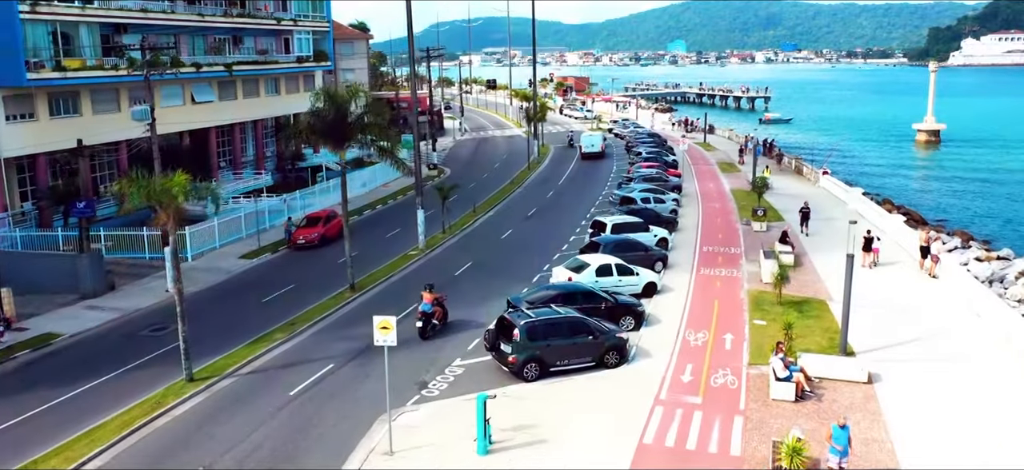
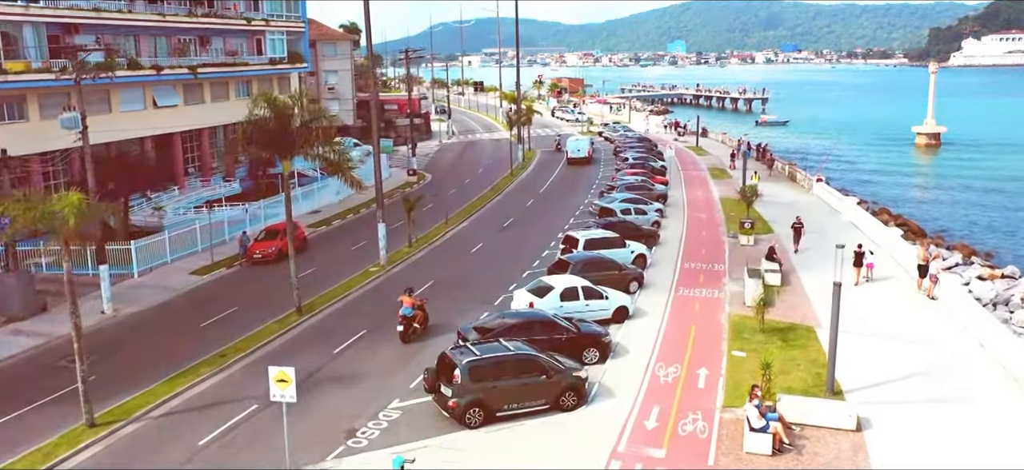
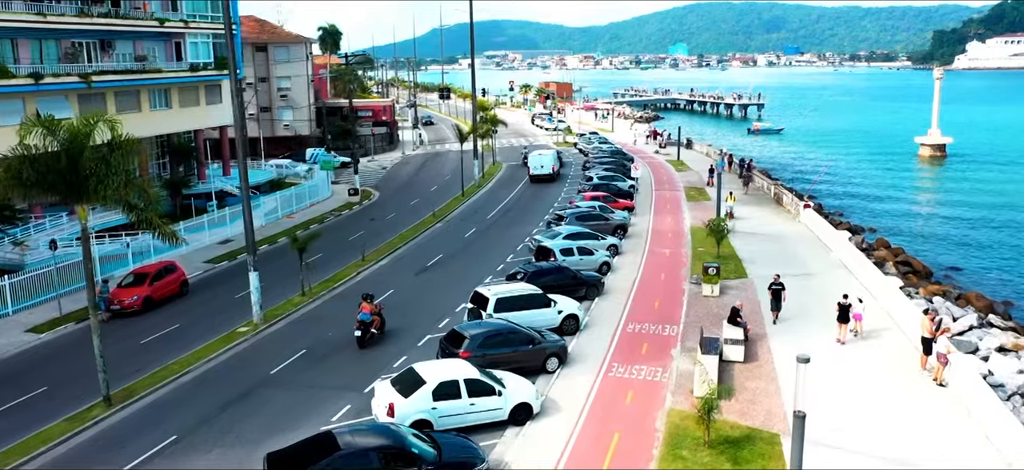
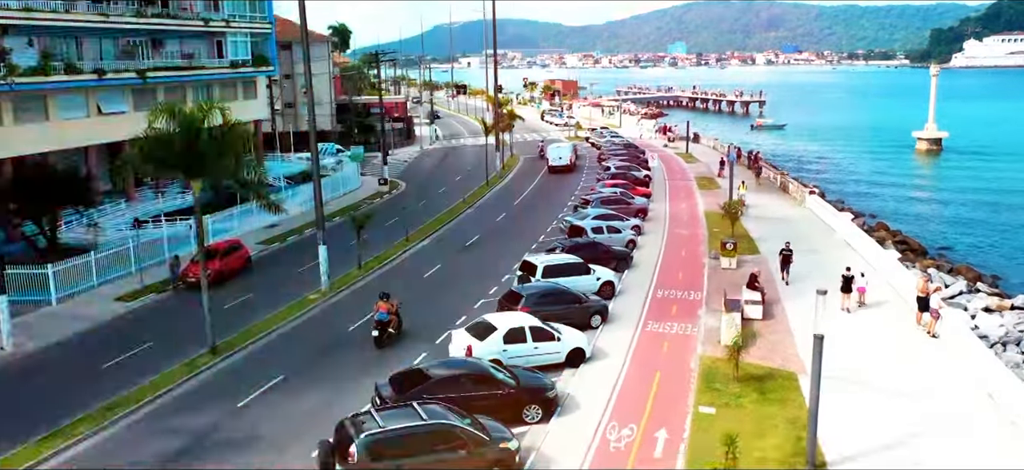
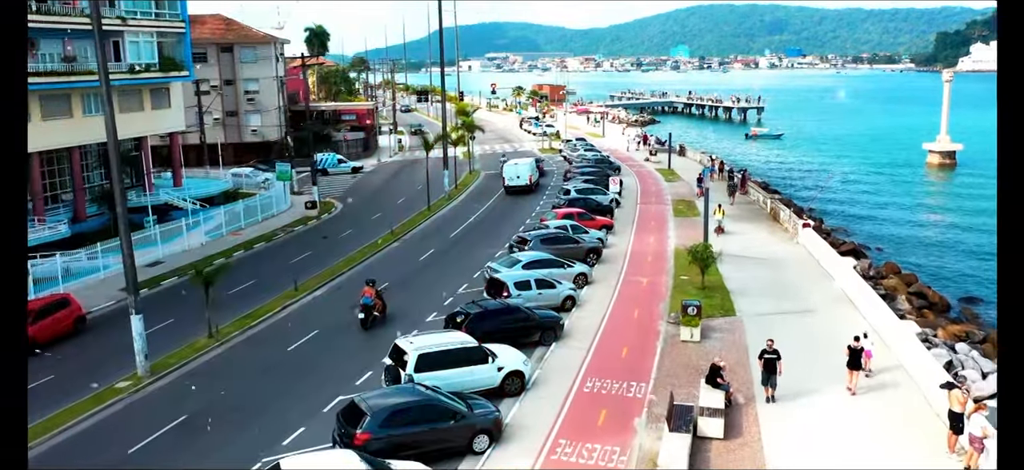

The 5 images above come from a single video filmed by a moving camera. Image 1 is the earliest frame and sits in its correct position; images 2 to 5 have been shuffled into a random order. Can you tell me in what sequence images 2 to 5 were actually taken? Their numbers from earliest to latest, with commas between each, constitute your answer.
2, 4, 3, 5
